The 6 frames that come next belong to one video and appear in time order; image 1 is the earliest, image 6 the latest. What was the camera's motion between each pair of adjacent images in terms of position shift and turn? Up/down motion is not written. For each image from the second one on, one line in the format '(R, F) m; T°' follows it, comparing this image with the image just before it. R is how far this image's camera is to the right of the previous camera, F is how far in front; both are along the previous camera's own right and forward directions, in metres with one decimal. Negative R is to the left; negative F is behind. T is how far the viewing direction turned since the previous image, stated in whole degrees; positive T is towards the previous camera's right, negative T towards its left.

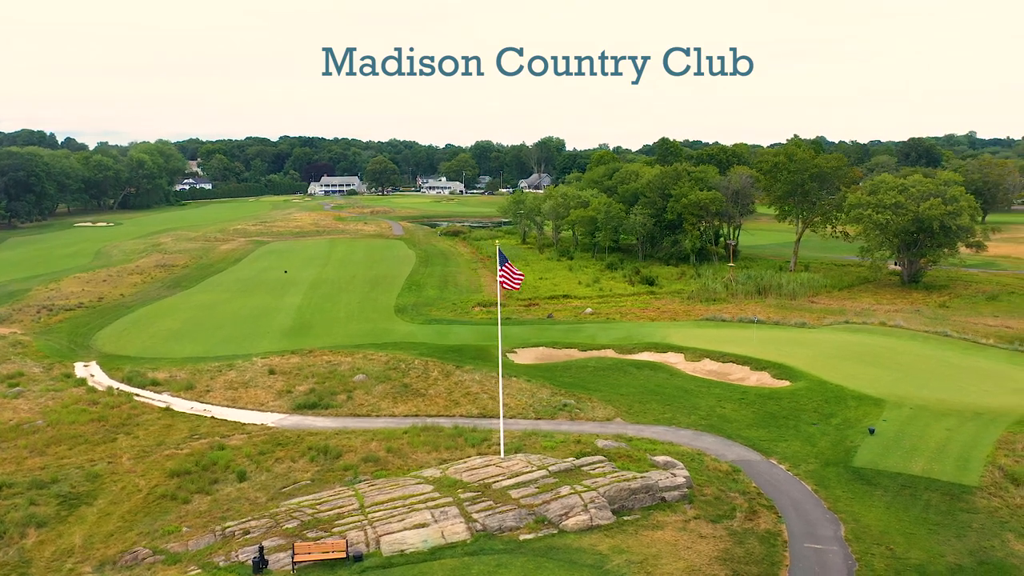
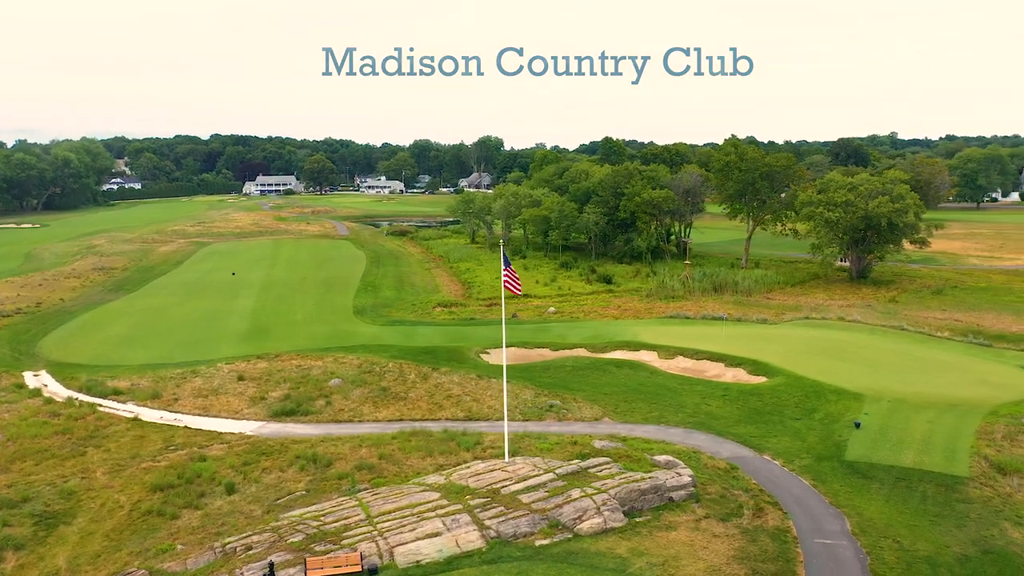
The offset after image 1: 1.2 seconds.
(-1.6, +0.5) m; +4°
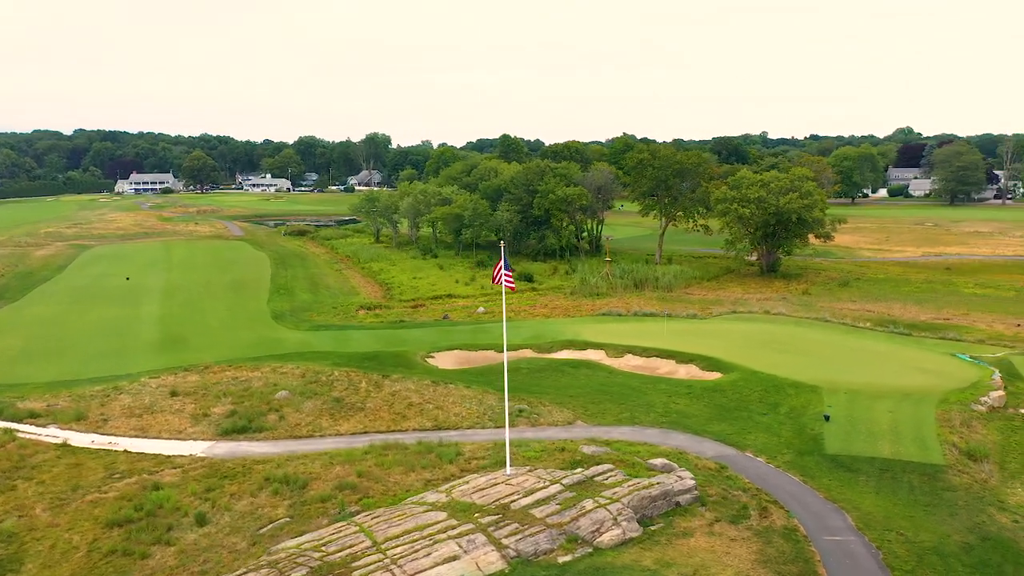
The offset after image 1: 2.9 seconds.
(-2.5, +1.2) m; +8°
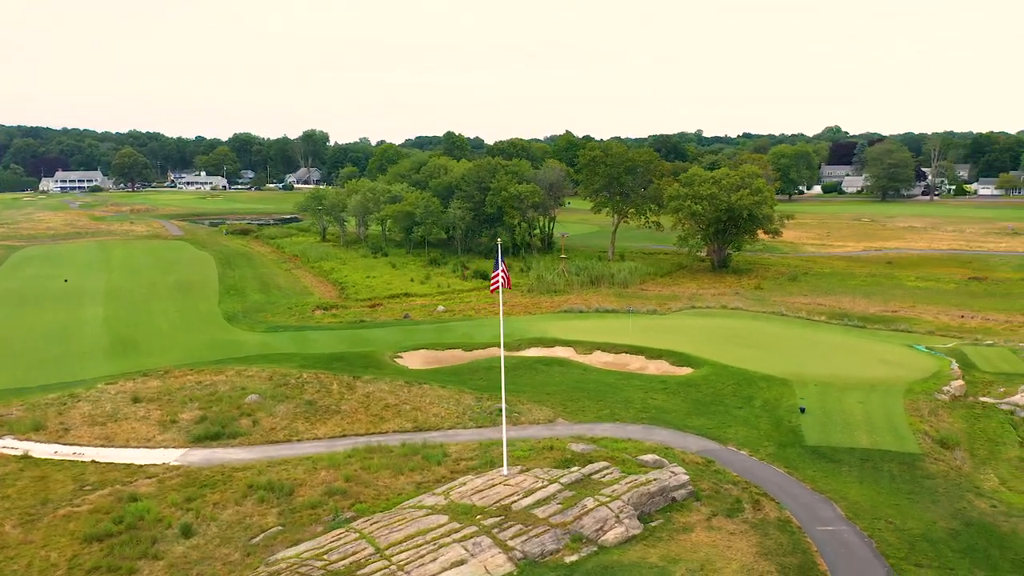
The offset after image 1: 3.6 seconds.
(-1.3, +0.3) m; +4°
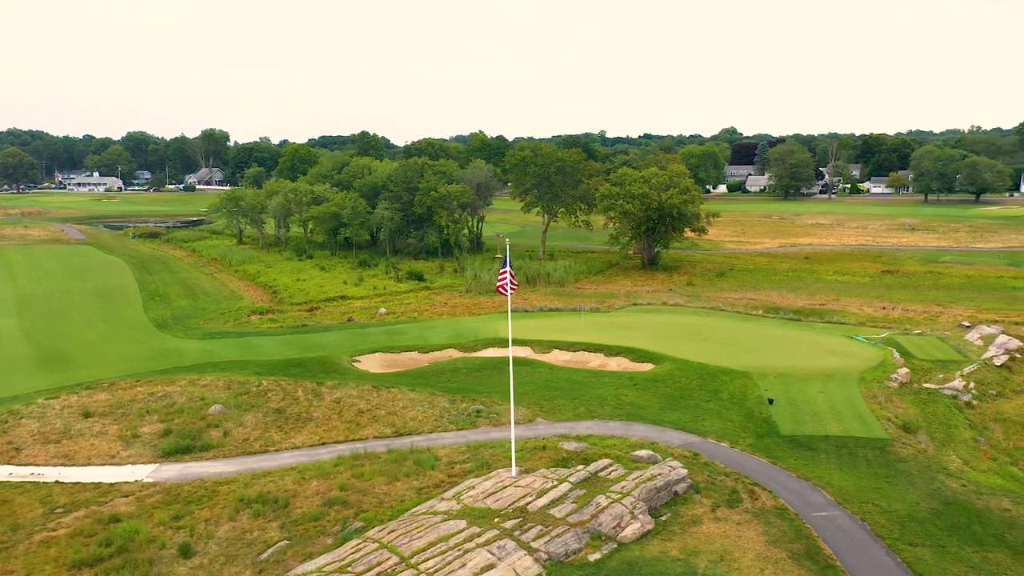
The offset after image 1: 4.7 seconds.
(-2.2, +0.2) m; +7°
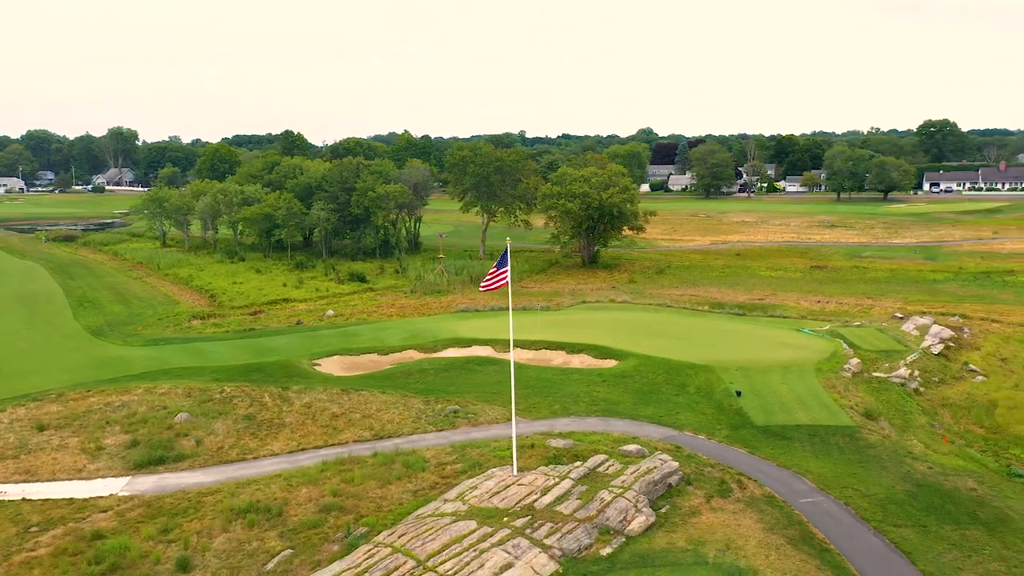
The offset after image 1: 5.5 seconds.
(-1.7, +0.1) m; +6°
